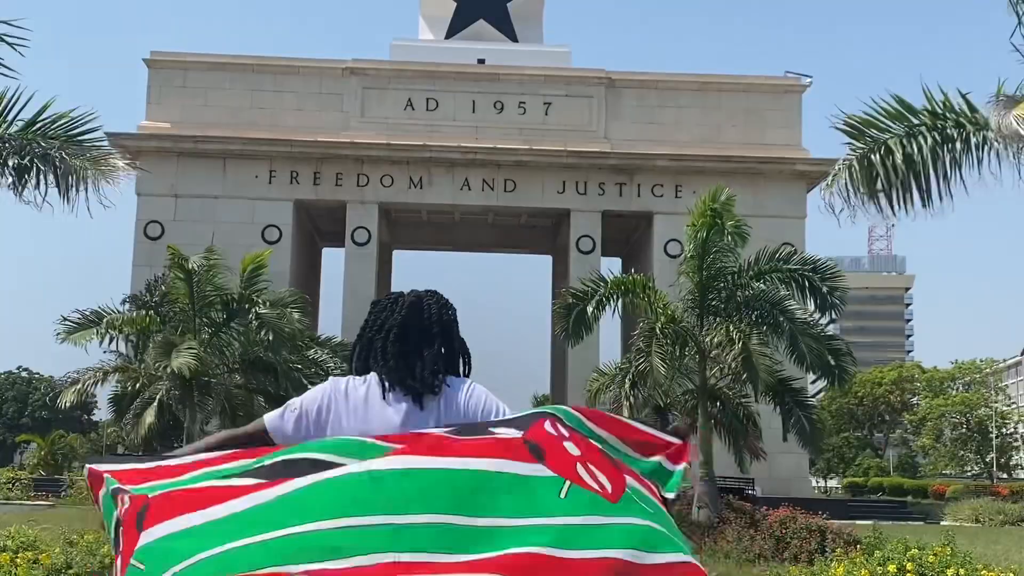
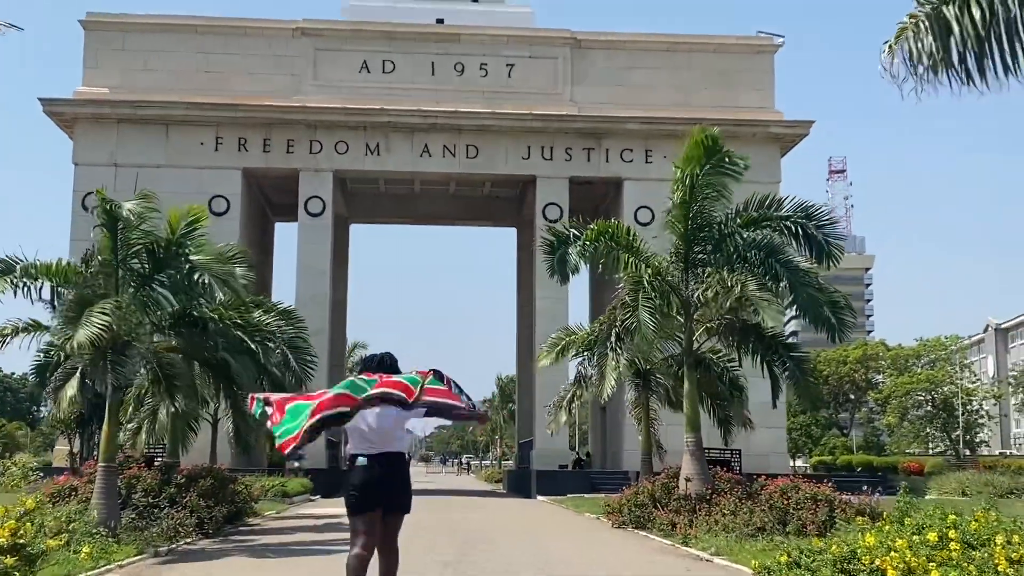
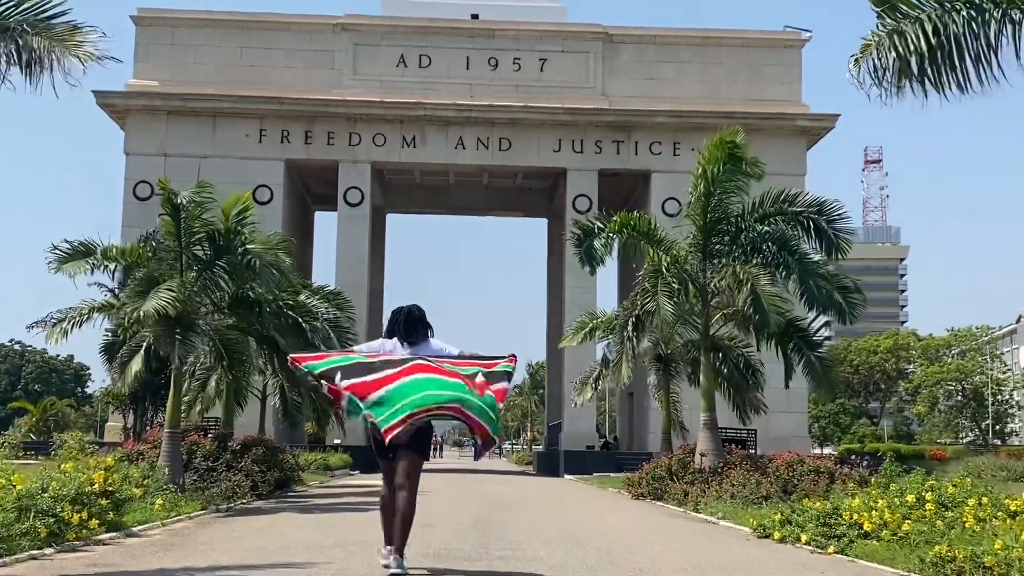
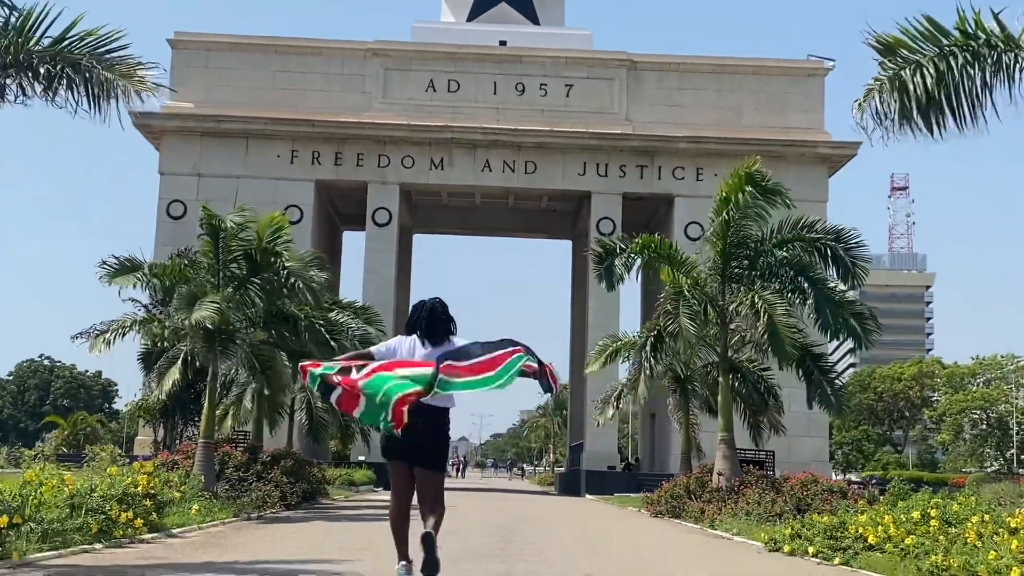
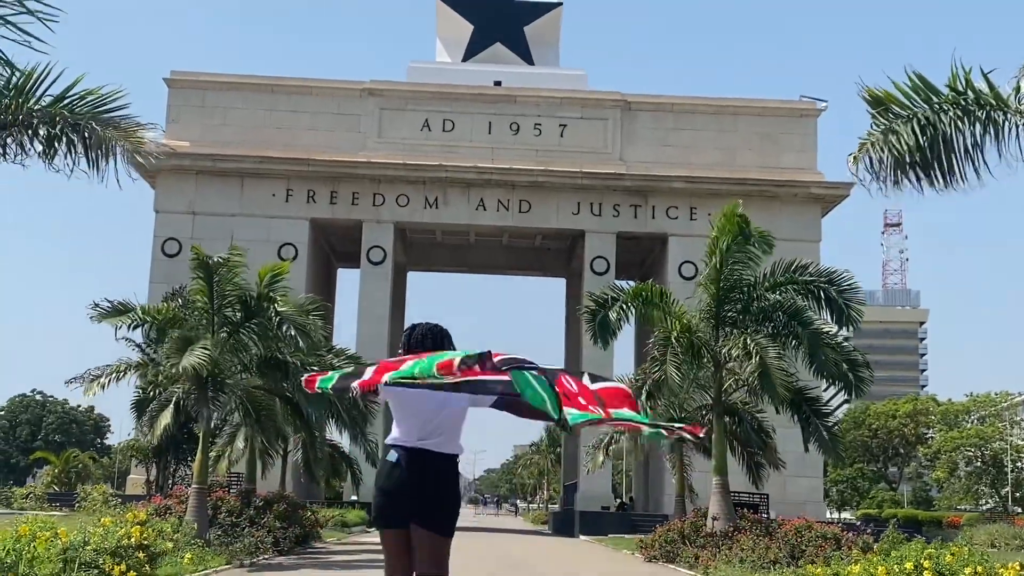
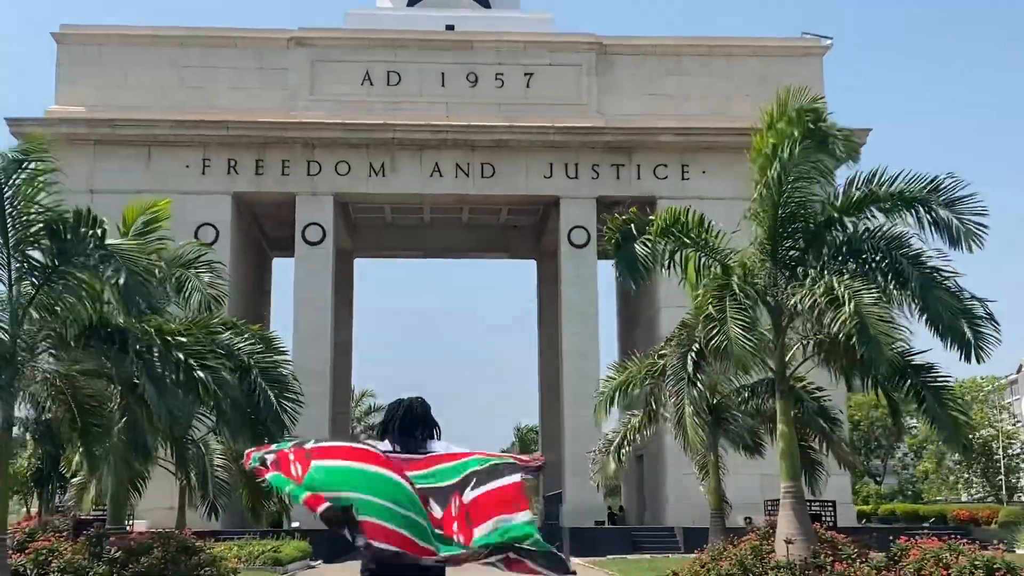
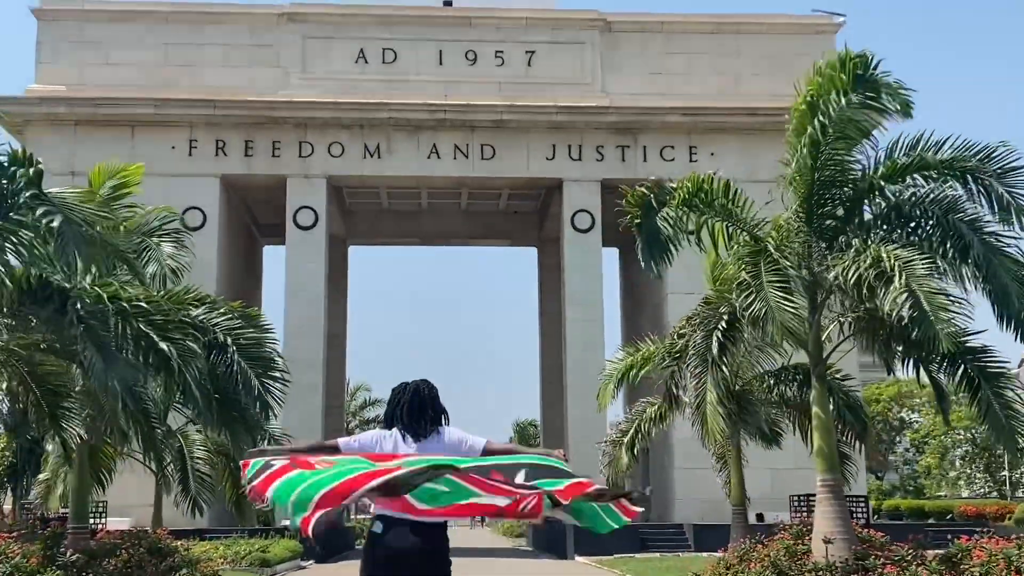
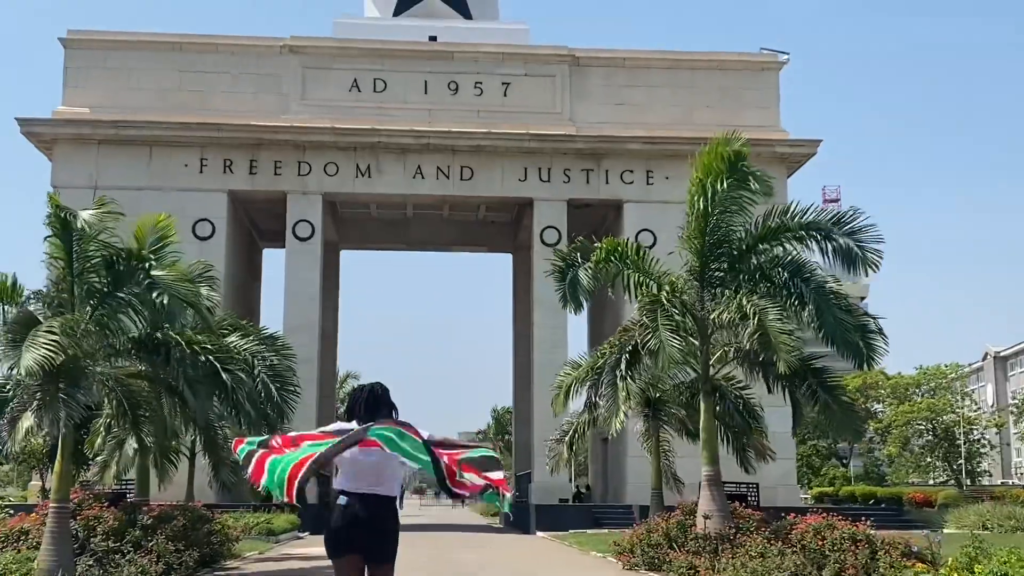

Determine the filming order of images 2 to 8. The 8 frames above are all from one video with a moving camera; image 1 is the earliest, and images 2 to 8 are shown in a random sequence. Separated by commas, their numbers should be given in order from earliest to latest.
5, 4, 3, 2, 8, 6, 7
